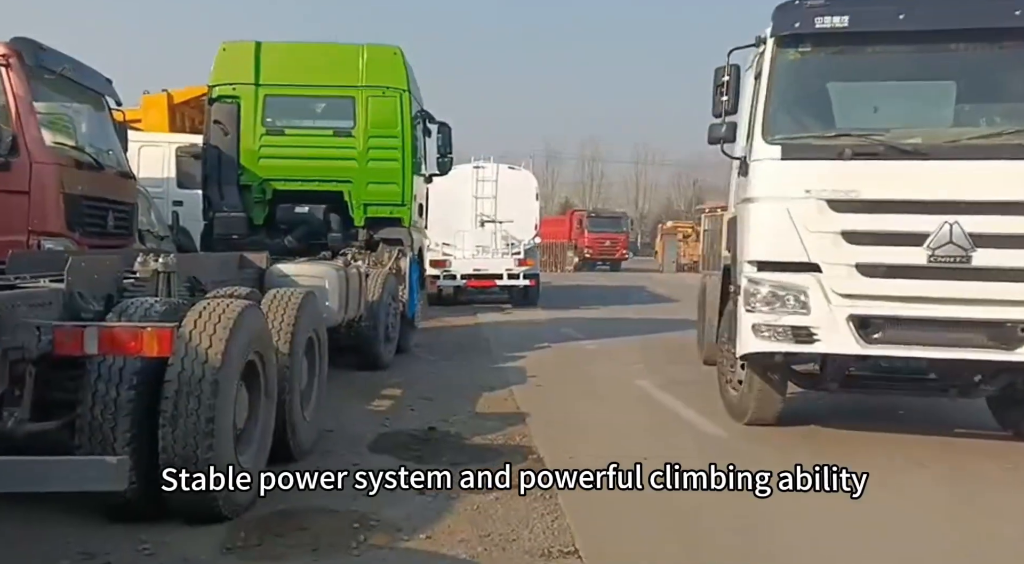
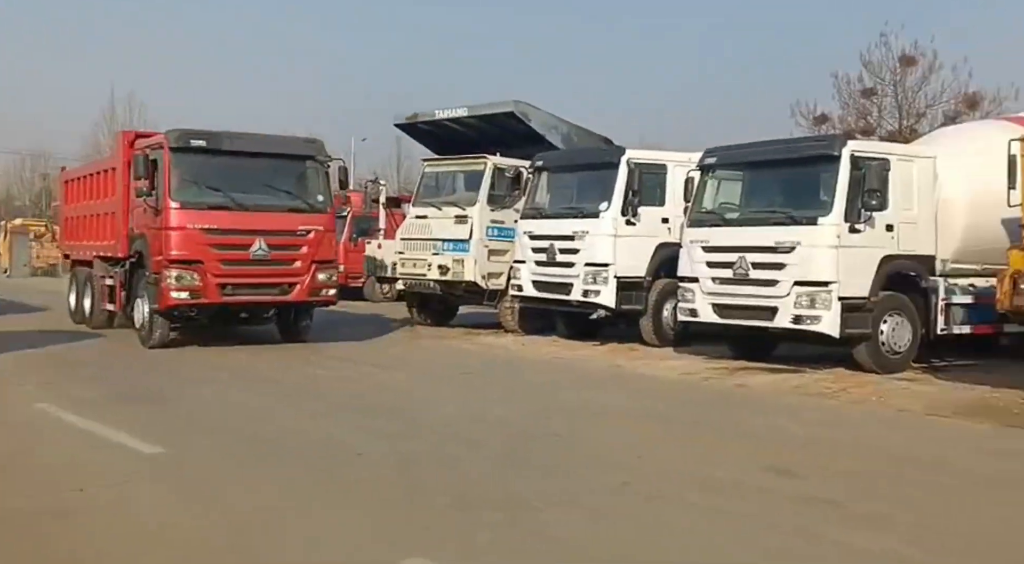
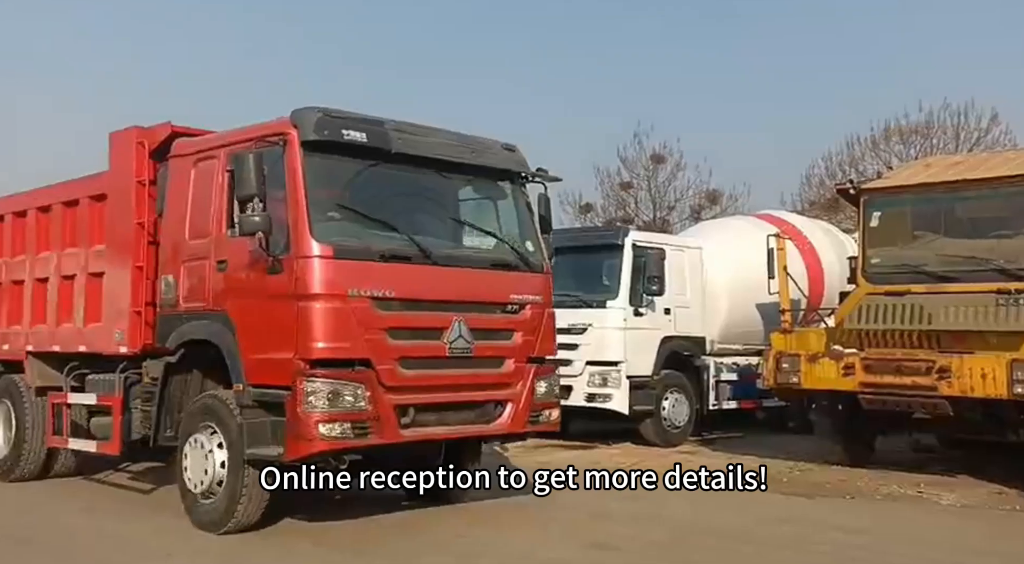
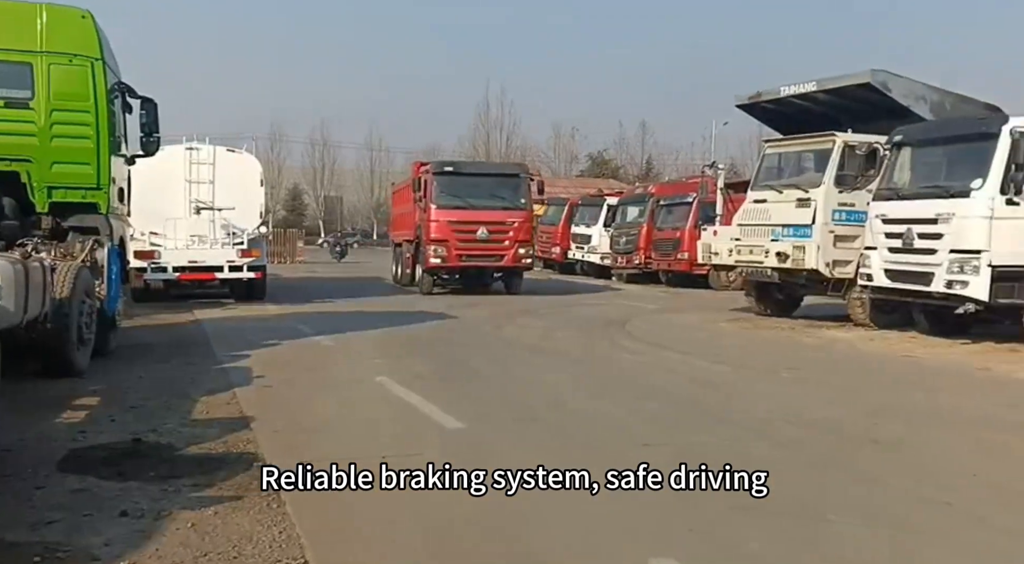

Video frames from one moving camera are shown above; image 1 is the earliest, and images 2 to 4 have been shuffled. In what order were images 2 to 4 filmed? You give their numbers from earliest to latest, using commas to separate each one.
4, 2, 3
